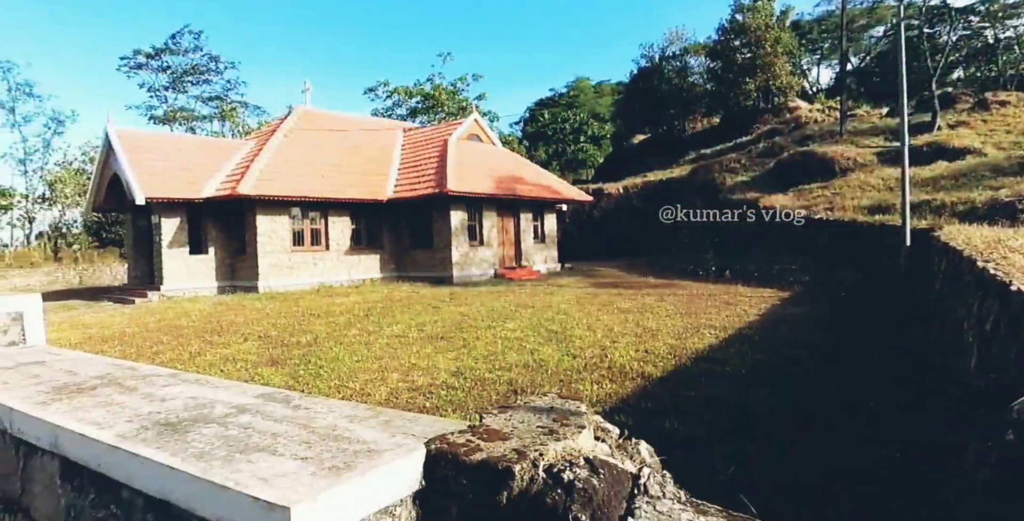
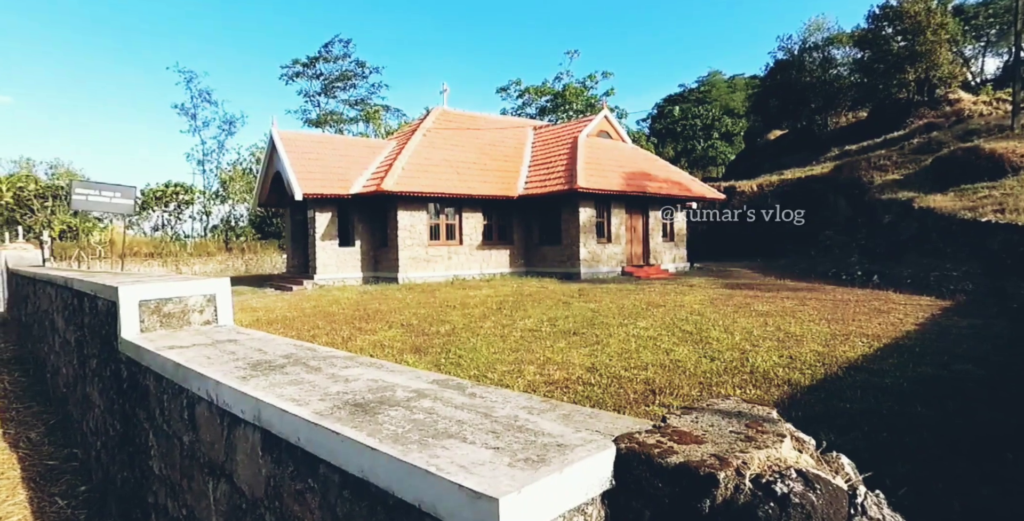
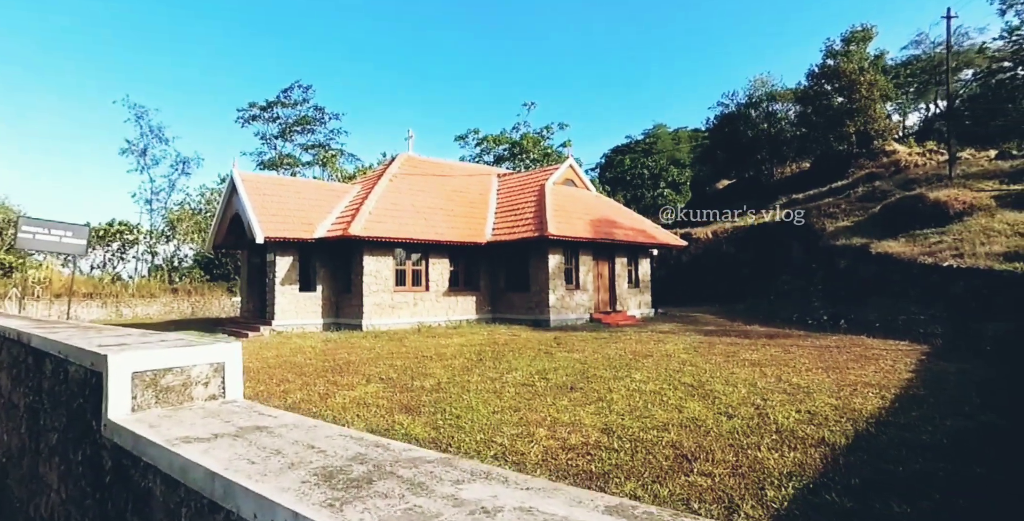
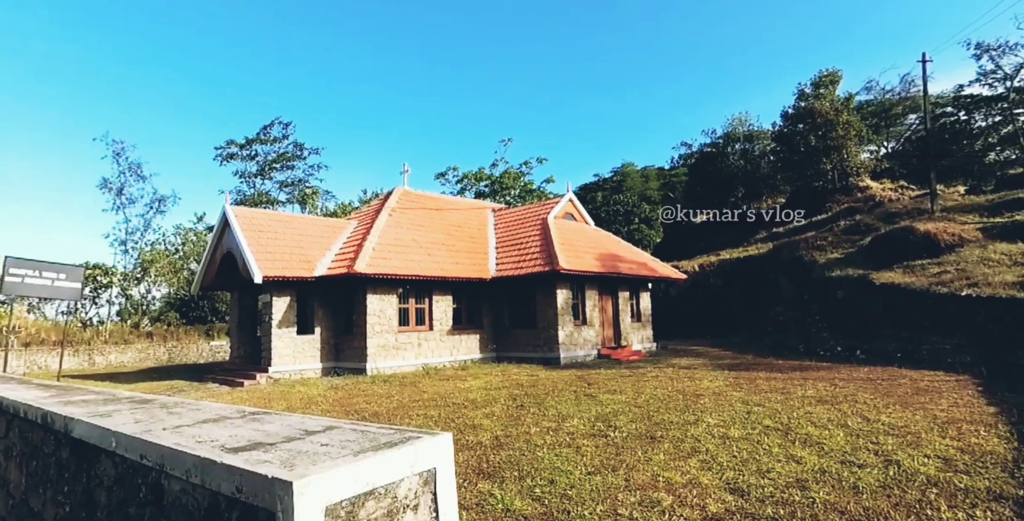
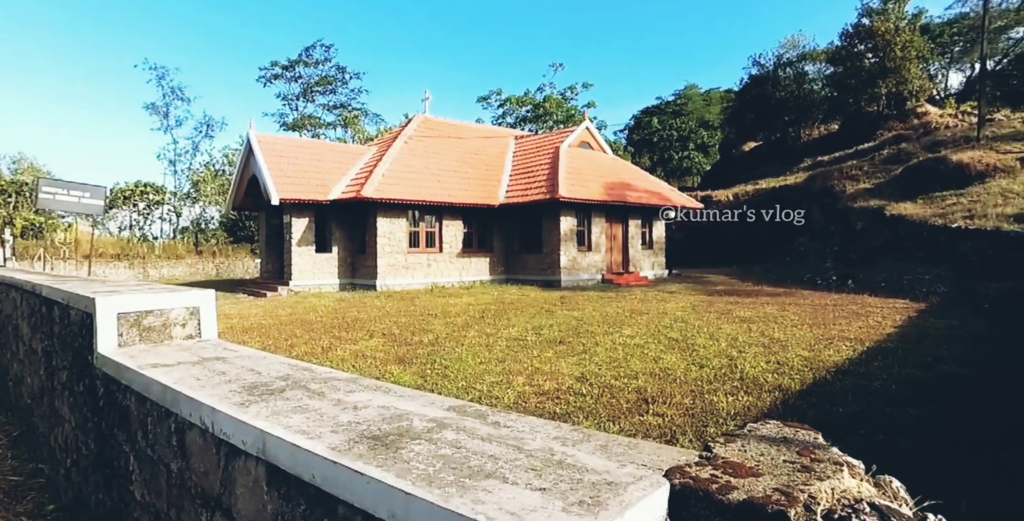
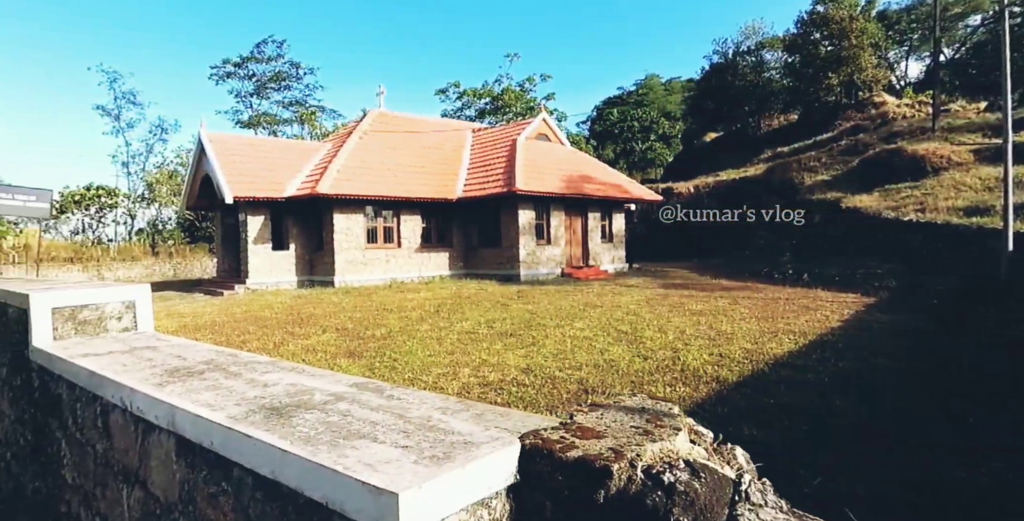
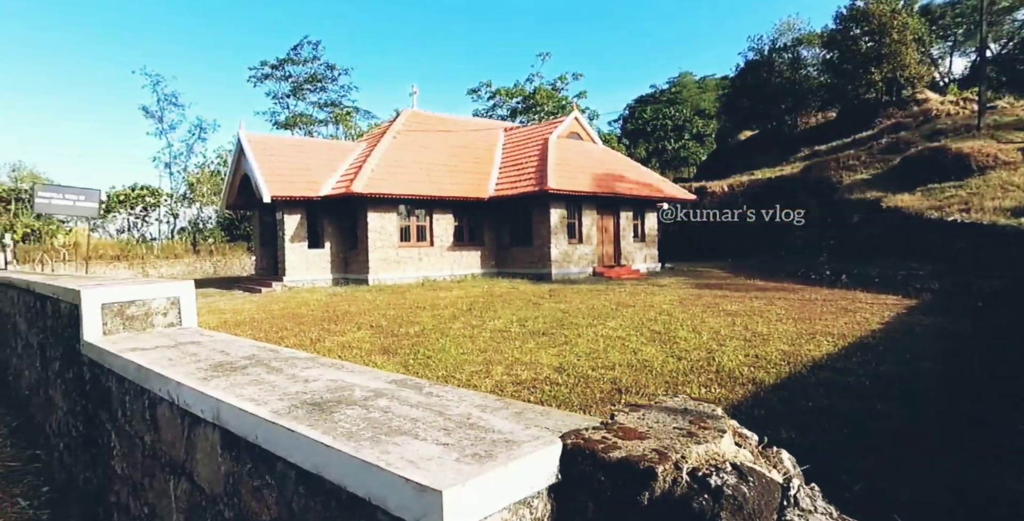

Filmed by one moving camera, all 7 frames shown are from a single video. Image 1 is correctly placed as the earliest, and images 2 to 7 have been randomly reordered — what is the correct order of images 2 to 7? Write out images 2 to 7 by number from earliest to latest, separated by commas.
6, 7, 2, 5, 3, 4
